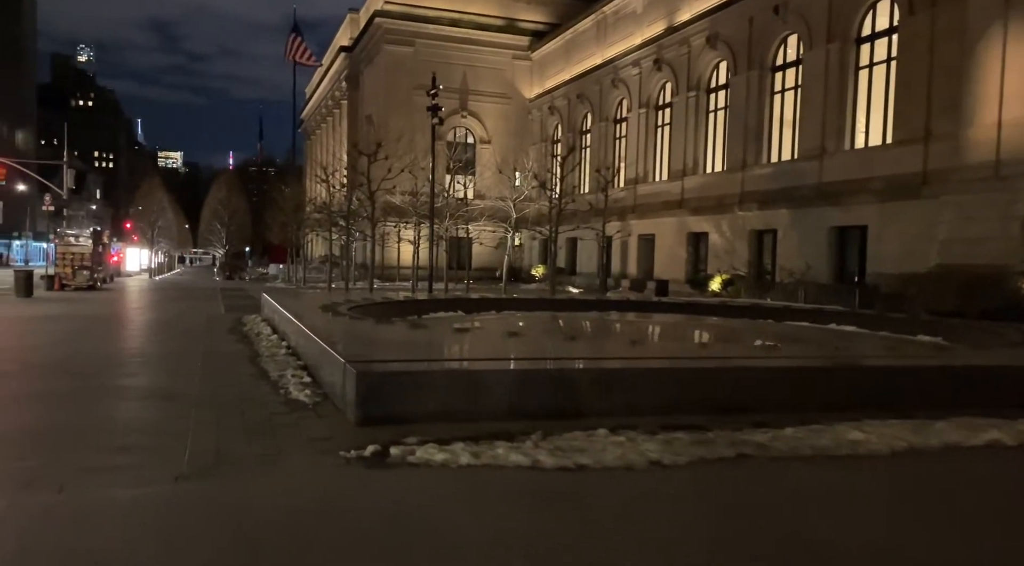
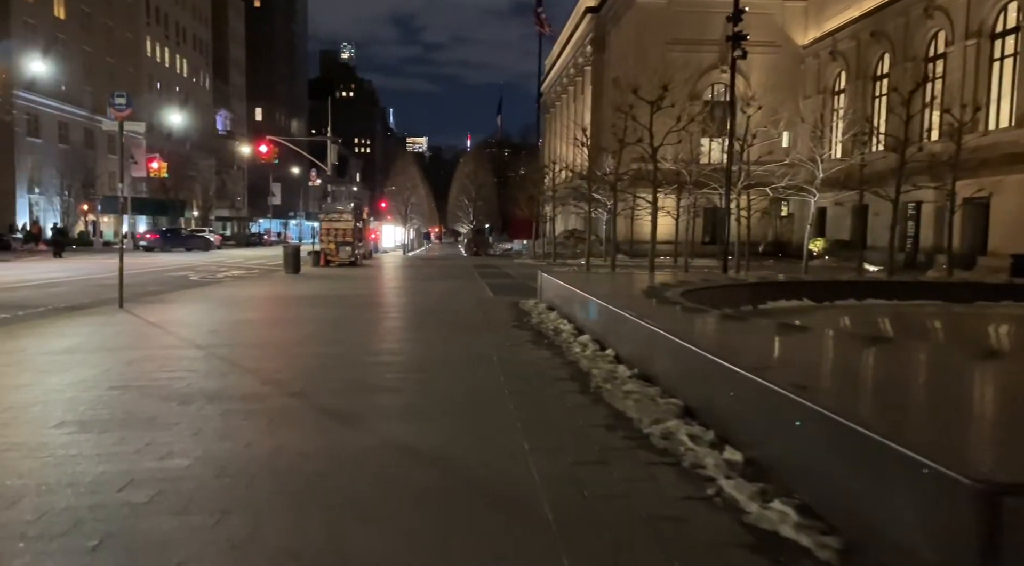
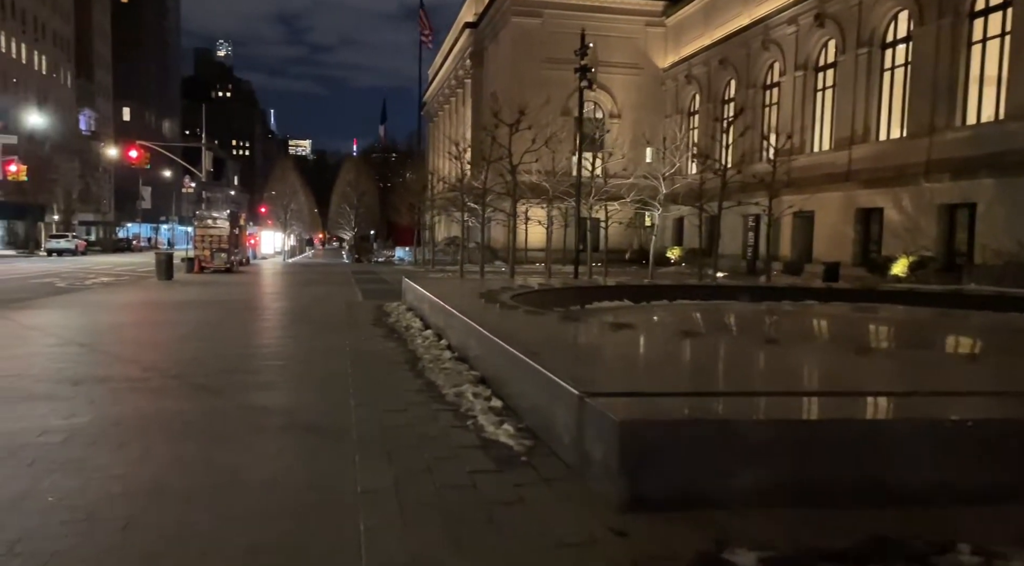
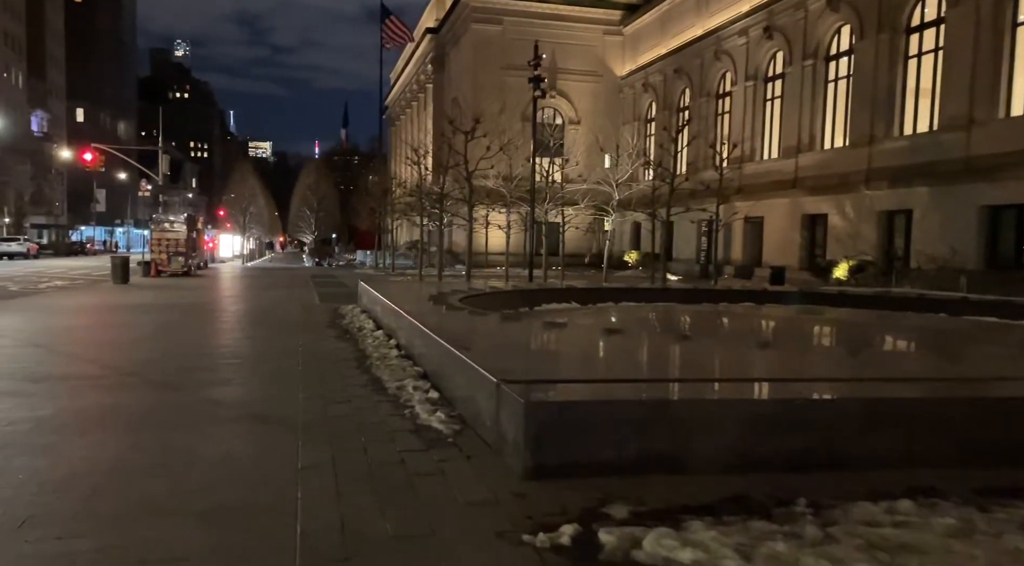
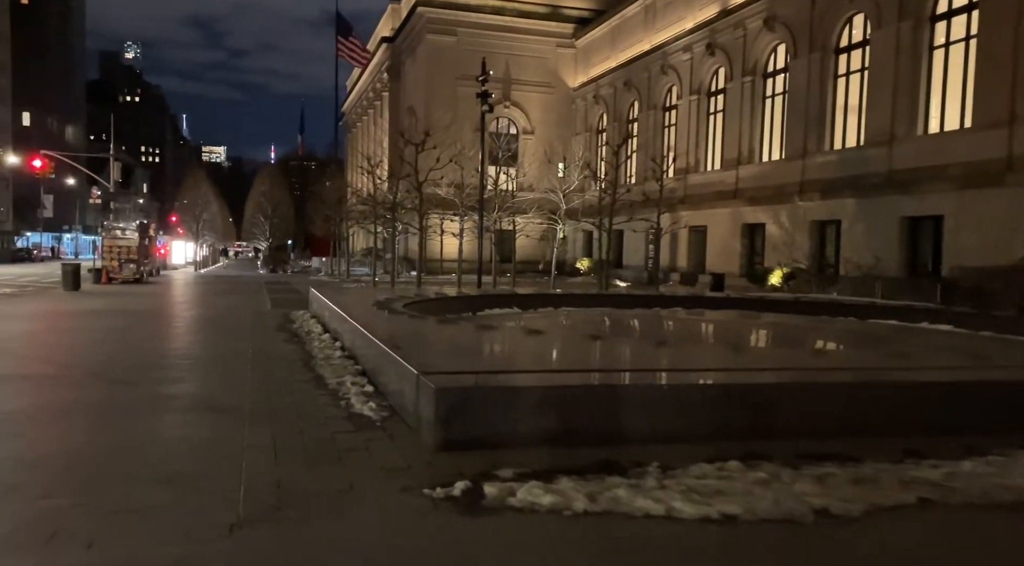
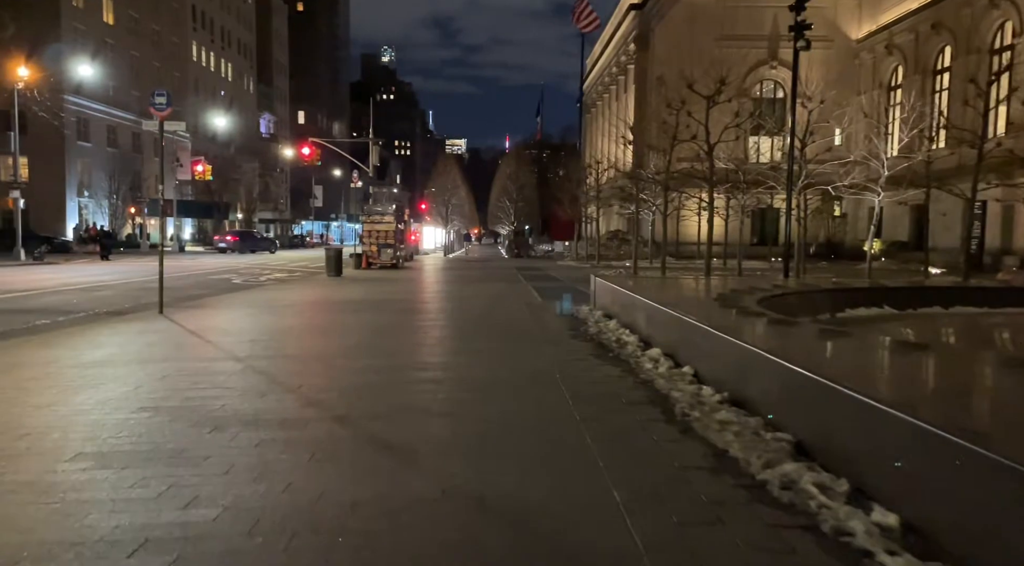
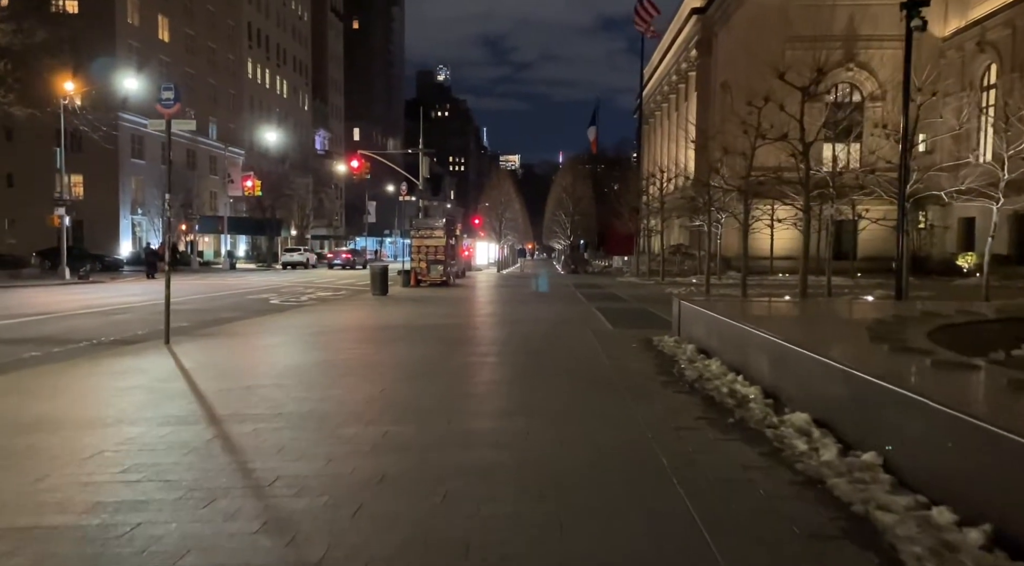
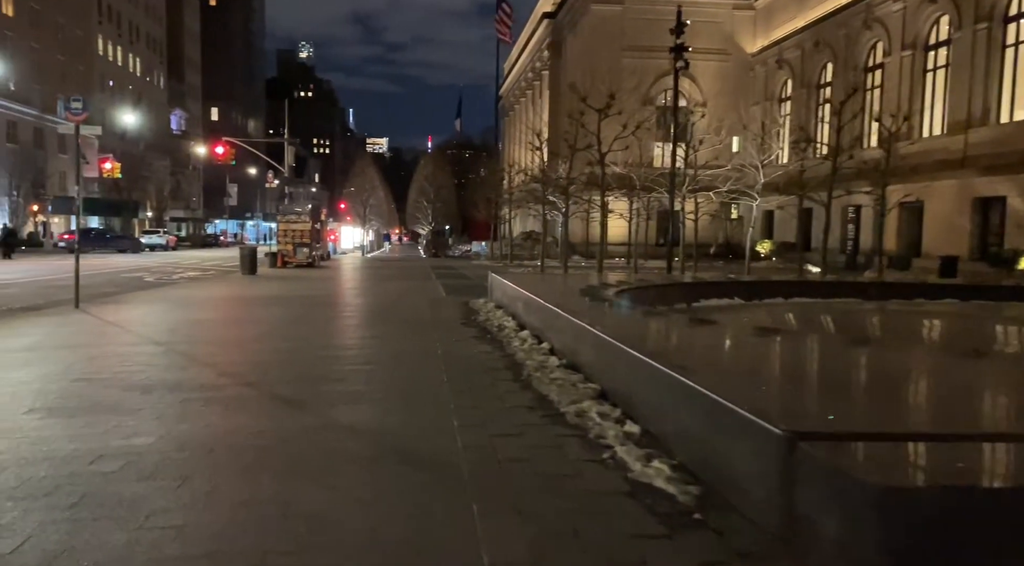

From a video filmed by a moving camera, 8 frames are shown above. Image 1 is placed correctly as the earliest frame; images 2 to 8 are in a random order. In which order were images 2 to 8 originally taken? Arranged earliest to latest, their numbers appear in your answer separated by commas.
5, 4, 3, 8, 2, 6, 7
